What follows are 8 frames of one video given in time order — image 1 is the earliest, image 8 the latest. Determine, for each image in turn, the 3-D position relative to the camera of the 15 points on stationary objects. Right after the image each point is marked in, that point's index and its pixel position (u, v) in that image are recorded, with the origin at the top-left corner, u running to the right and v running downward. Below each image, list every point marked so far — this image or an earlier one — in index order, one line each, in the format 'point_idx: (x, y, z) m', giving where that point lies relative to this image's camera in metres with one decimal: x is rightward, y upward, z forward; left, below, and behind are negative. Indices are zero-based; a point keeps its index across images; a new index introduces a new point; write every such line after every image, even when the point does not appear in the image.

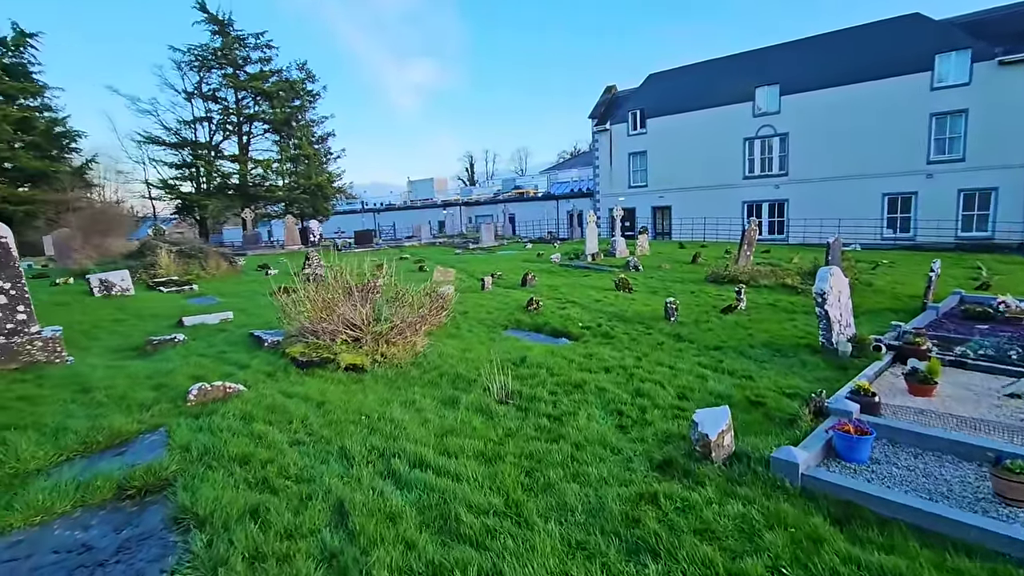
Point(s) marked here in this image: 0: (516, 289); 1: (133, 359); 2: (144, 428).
0: (+0.1, 0.0, +12.4) m
1: (-4.3, -0.8, +5.8) m
2: (-2.7, -1.0, +3.8) m
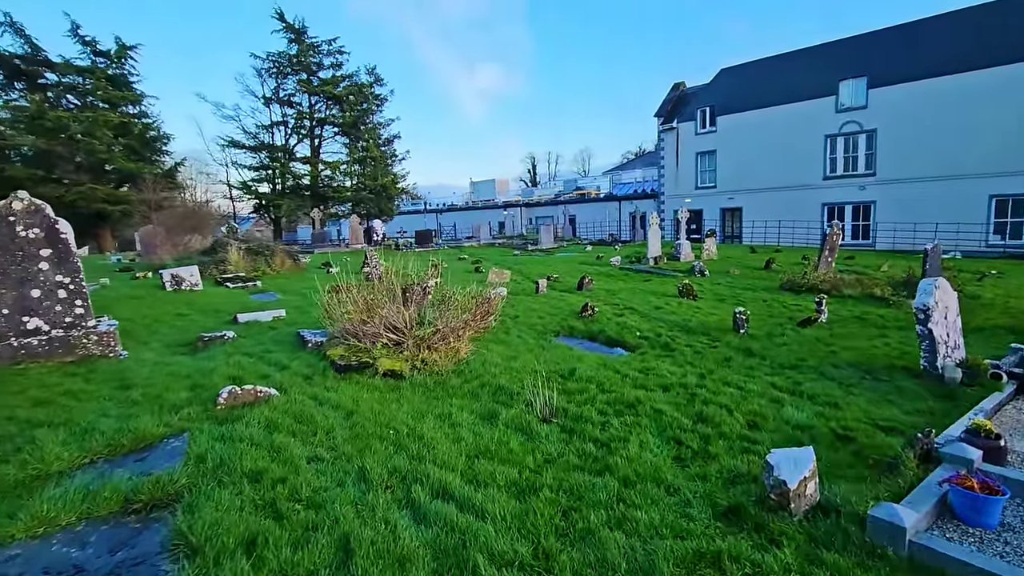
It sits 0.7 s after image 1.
0: (+1.4, -0.1, +11.9) m
1: (-3.7, -0.8, +5.8) m
2: (-2.4, -1.0, +3.6) m
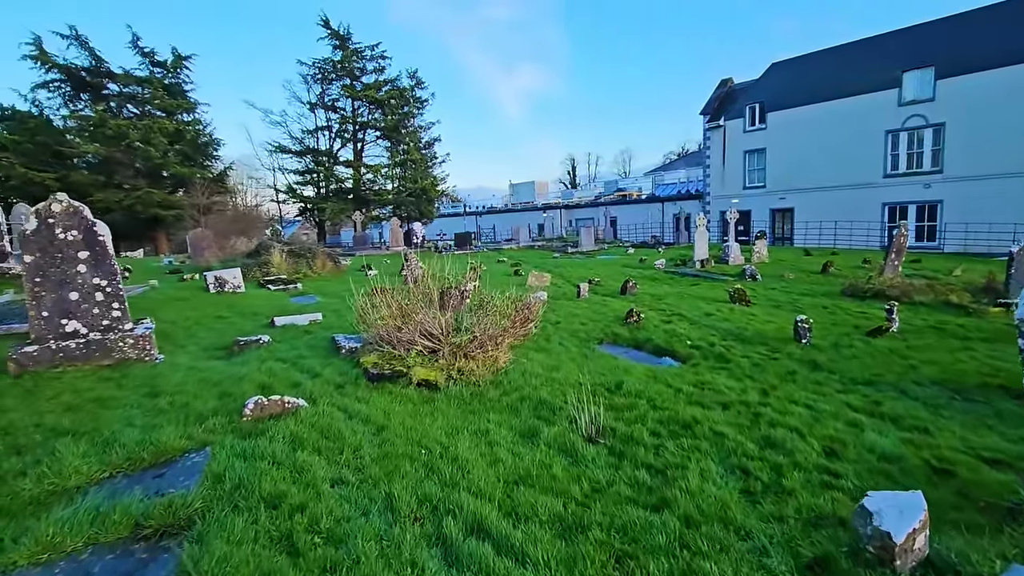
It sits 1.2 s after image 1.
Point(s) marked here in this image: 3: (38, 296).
0: (+2.3, -0.2, +11.4) m
1: (-3.3, -0.8, +5.7) m
2: (-2.2, -1.1, +3.4) m
3: (-4.6, -0.1, +5.0) m
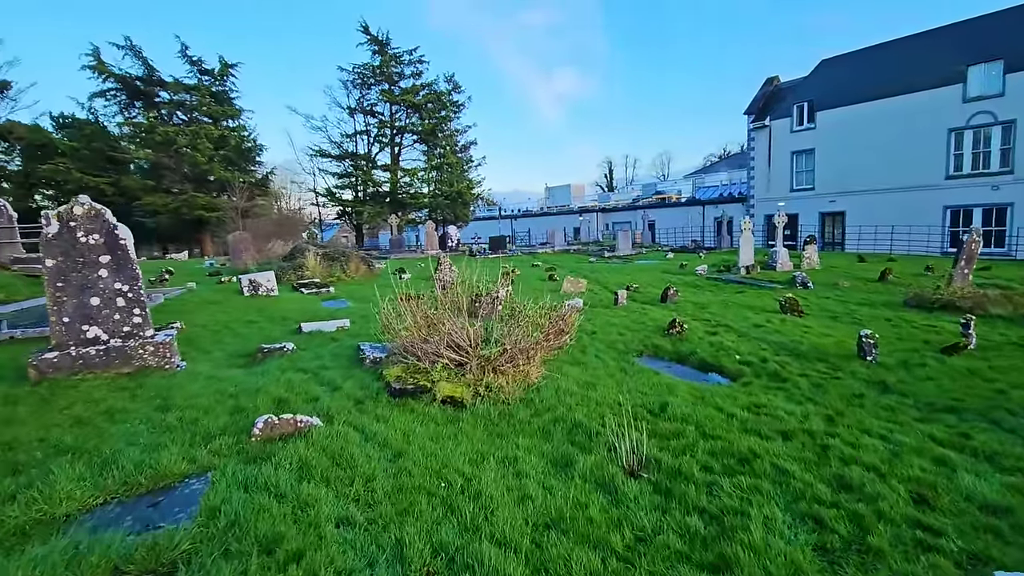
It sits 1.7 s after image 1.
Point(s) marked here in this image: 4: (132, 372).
0: (+3.0, -0.4, +10.8) m
1: (-2.9, -0.9, +5.5) m
2: (-2.0, -1.1, +3.2) m
3: (-4.3, -0.1, +4.9) m
4: (-3.7, -0.8, +5.0) m
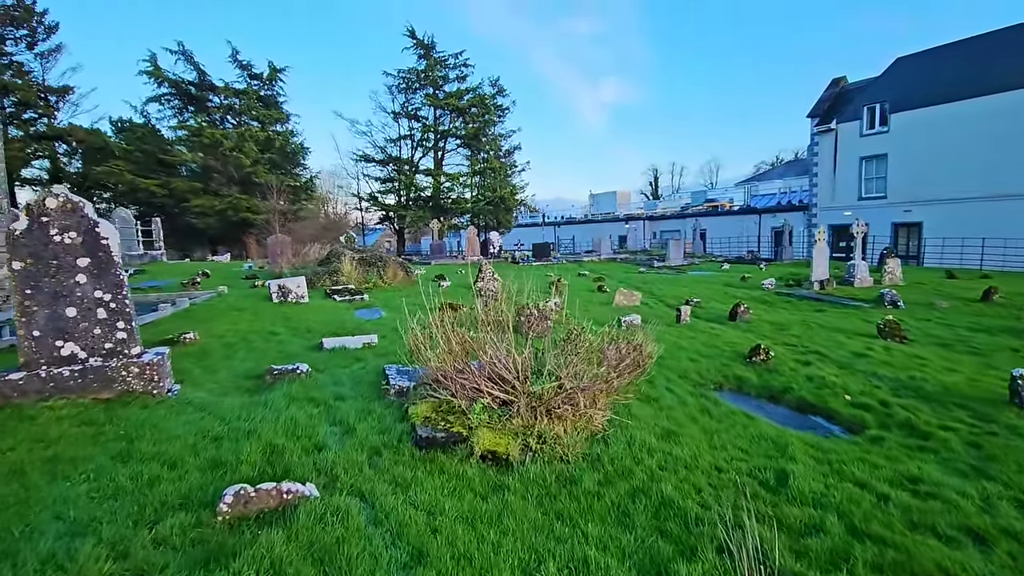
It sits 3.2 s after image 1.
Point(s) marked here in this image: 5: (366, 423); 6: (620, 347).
0: (+3.9, -0.7, +9.4) m
1: (-2.5, -1.0, +4.6) m
2: (-1.7, -1.2, +2.2) m
3: (-3.8, -0.2, +4.1) m
4: (-3.3, -0.9, +4.1) m
5: (-1.1, -1.0, +4.0) m
6: (+1.0, -0.5, +4.8) m
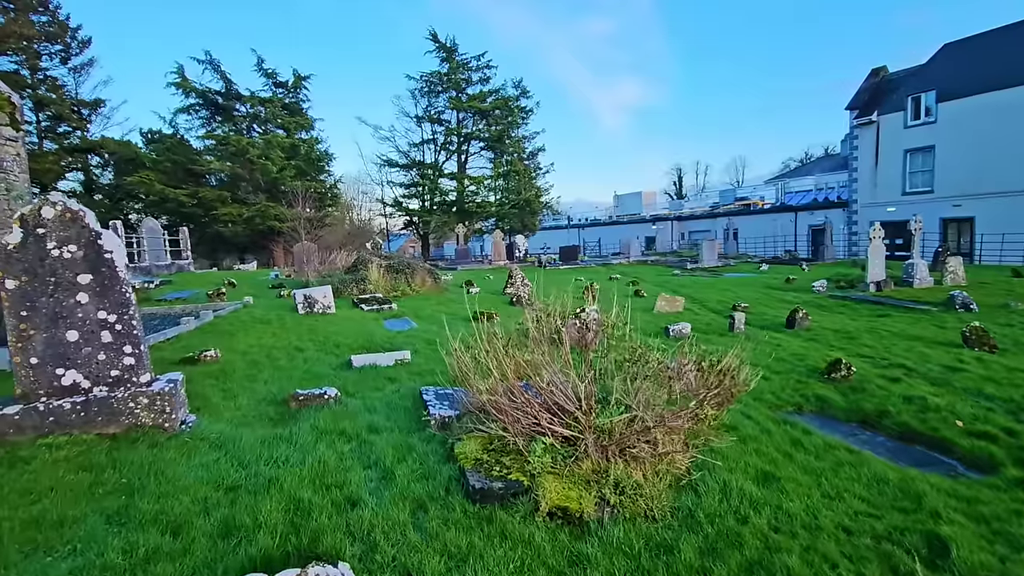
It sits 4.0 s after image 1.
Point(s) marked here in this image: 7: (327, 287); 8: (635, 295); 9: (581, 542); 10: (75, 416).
0: (+4.6, -0.8, +8.6) m
1: (-2.0, -1.1, +4.0) m
2: (-1.3, -1.3, +1.6) m
3: (-3.4, -0.3, +3.6) m
4: (-2.8, -1.0, +3.6) m
5: (-0.7, -1.2, +3.4) m
6: (+1.4, -0.6, +4.1) m
7: (-3.6, 0.0, +10.0) m
8: (+3.2, -0.2, +13.3) m
9: (+0.4, -1.3, +2.7) m
10: (-3.1, -0.9, +3.6) m
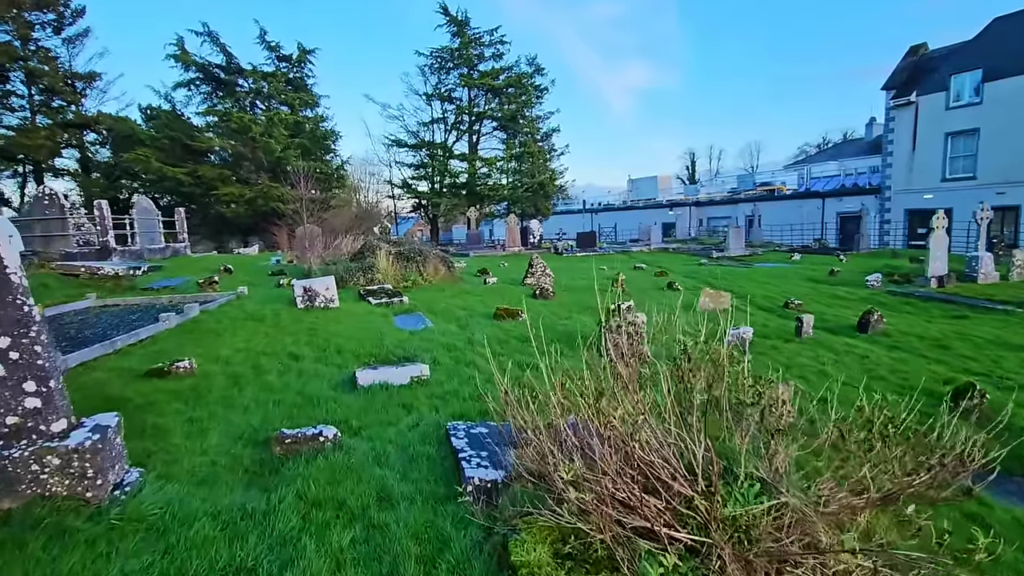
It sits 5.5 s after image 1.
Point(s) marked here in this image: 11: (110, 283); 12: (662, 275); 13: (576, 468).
0: (+5.0, -0.8, +7.3) m
1: (-1.6, -1.2, +2.8) m
2: (-0.9, -1.5, +0.4) m
3: (-3.0, -0.4, +2.4) m
4: (-2.4, -1.1, +2.5) m
5: (-0.3, -1.2, +2.2) m
6: (+1.8, -0.7, +2.8) m
7: (-3.2, +0.2, +8.8) m
8: (+3.7, 0.0, +12.0) m
9: (+0.7, -1.4, +1.5) m
10: (-2.7, -0.9, +2.4) m
11: (-8.4, +0.1, +10.7) m
12: (+4.4, +0.4, +15.3) m
13: (+0.4, -0.8, +2.3) m
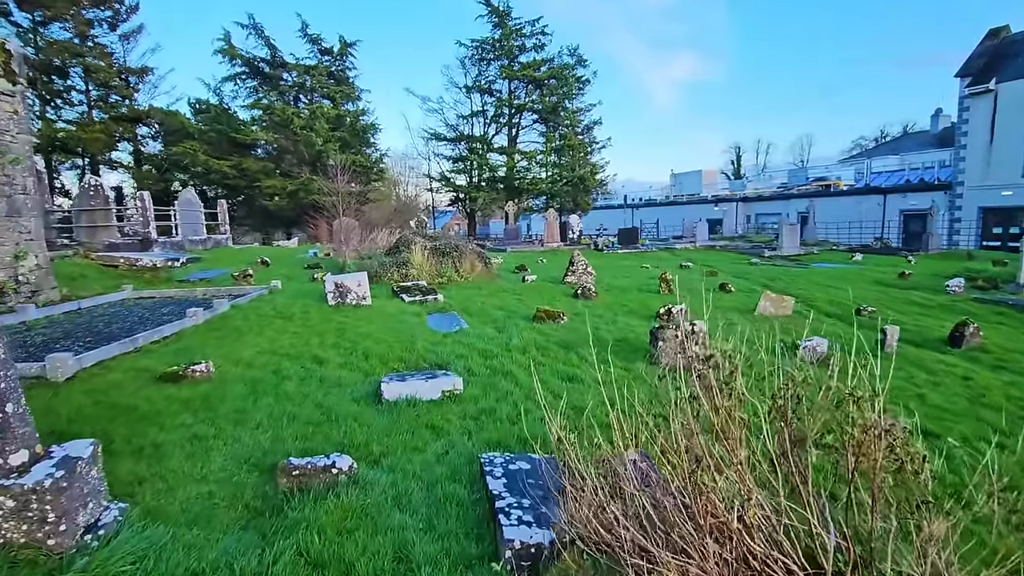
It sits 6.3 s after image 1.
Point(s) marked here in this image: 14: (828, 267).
0: (+5.6, -0.9, +6.3) m
1: (-1.4, -1.2, +2.3) m
2: (-0.9, -1.5, -0.1) m
3: (-2.8, -0.4, +2.0) m
4: (-2.2, -1.1, +2.0) m
5: (-0.1, -1.3, +1.6) m
6: (+2.0, -0.8, +2.1) m
7: (-2.5, +0.2, +8.4) m
8: (+4.6, -0.1, +11.1) m
9: (+0.9, -1.5, +0.8) m
10: (-2.5, -1.0, +2.0) m
11: (-7.6, +0.3, +10.7) m
12: (+5.6, +0.4, +14.3) m
13: (+0.6, -0.9, +1.7) m
14: (+10.6, +0.7, +17.1) m
